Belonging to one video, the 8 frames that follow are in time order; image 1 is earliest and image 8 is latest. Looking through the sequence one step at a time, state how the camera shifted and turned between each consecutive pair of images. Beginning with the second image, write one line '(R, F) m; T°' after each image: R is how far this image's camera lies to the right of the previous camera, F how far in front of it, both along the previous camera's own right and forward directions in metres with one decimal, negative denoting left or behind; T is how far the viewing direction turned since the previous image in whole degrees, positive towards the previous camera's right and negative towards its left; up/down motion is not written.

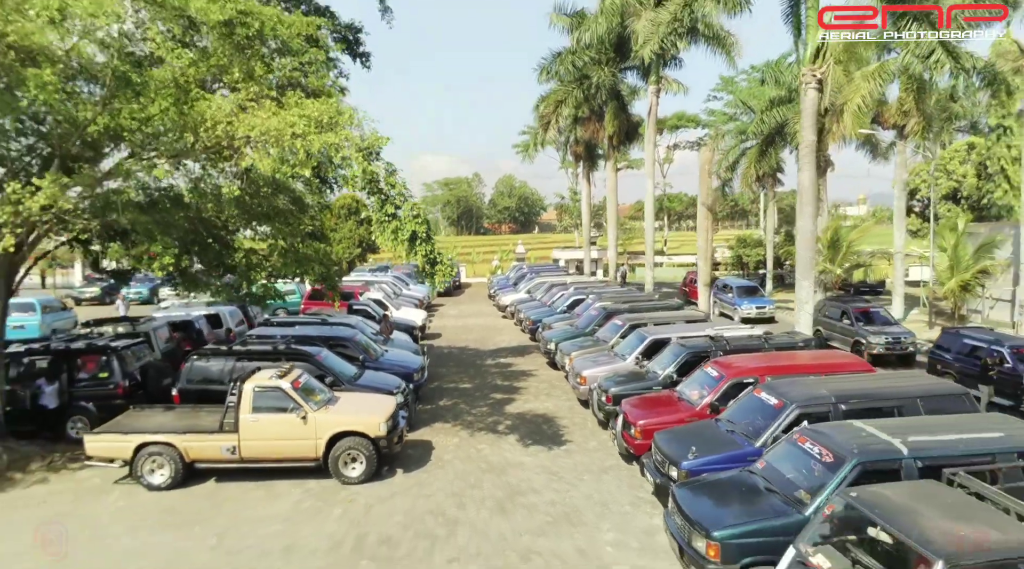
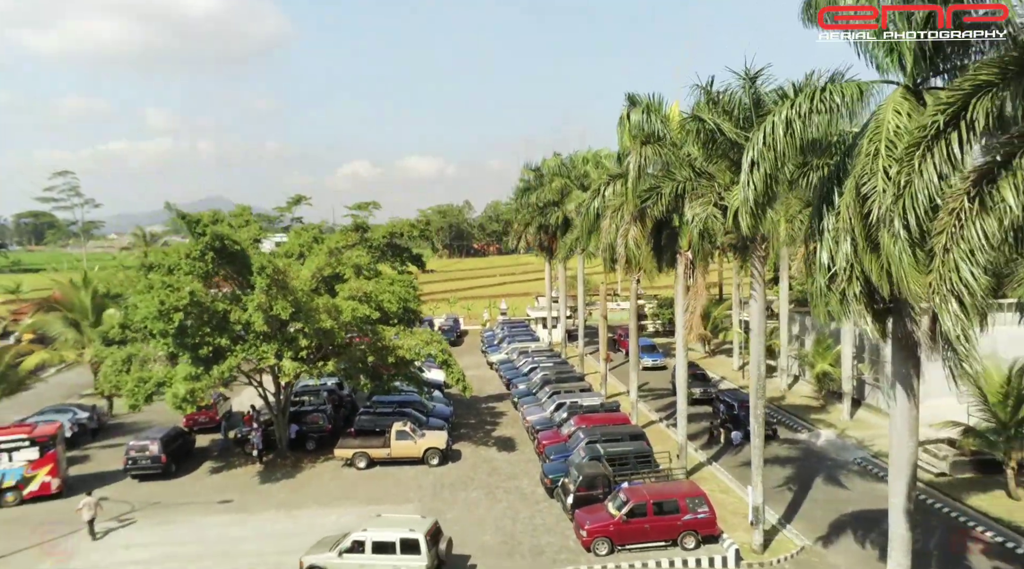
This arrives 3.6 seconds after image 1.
(+0.3, -15.7) m; +1°
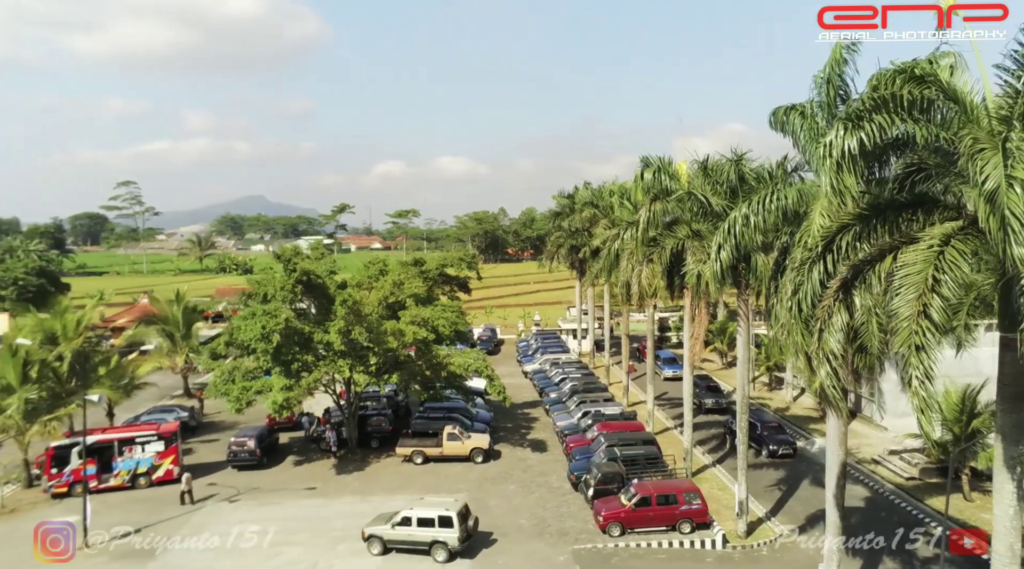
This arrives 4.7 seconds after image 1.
(0.0, -4.7) m; -2°
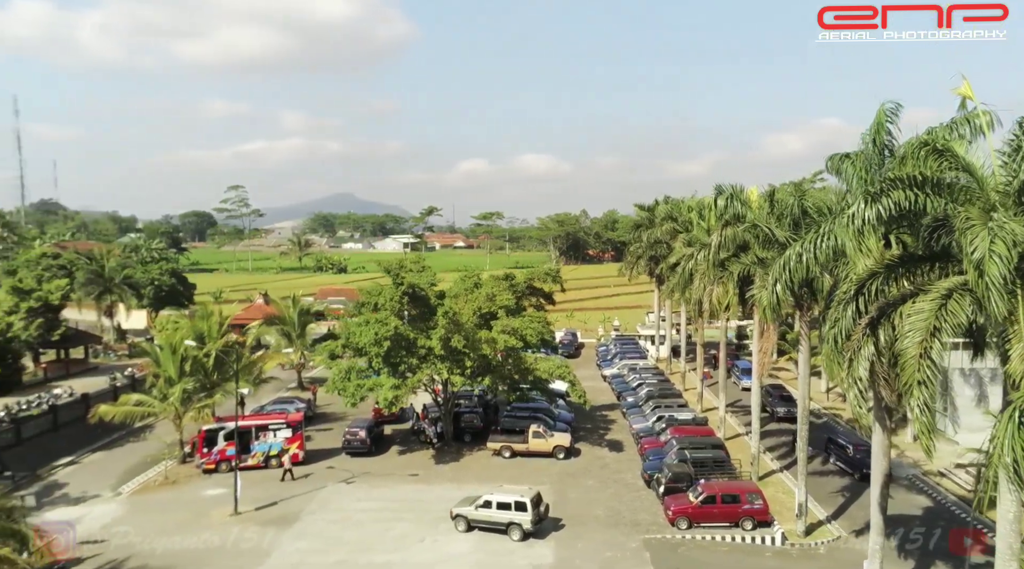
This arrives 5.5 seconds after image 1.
(-0.1, -3.2) m; -6°
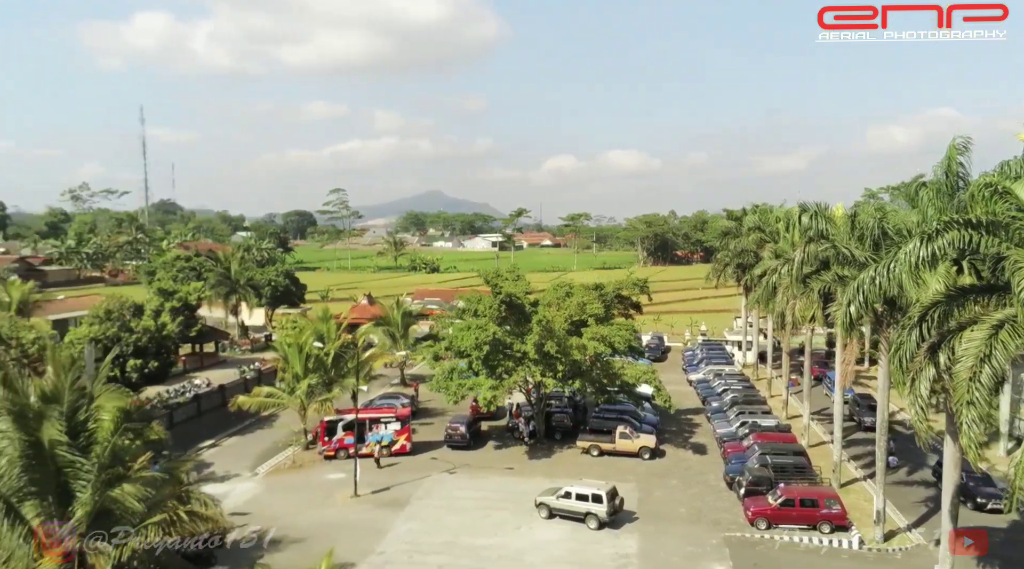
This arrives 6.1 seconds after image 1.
(-0.2, -2.4) m; -6°
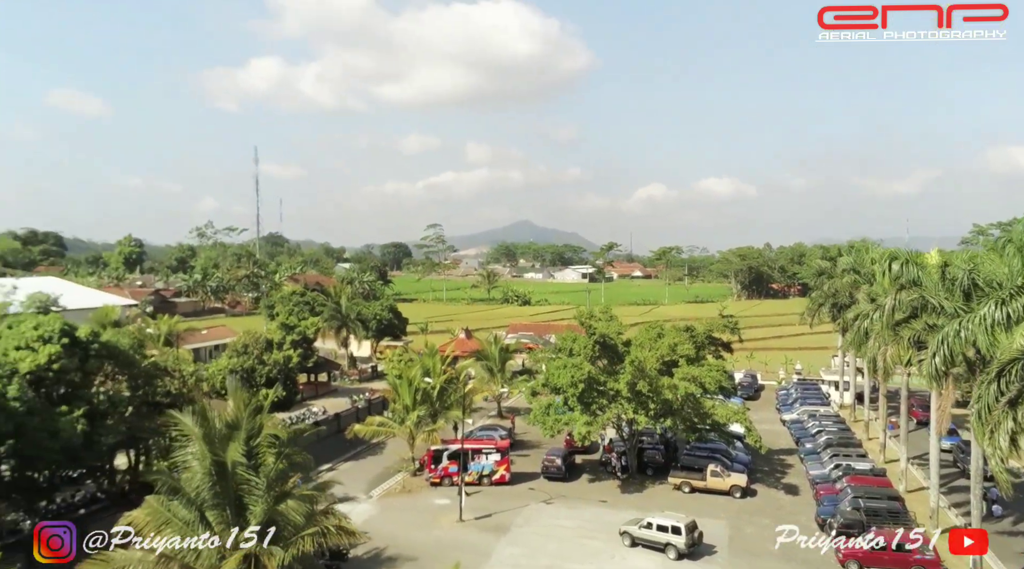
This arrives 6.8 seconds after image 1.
(-0.2, -2.1) m; -6°
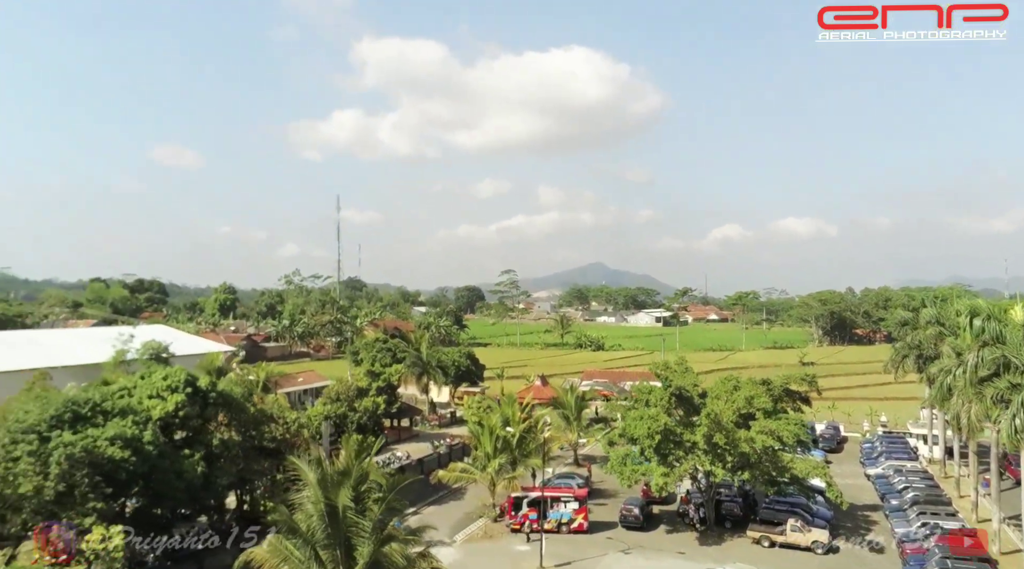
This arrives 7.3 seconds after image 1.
(-0.3, -1.3) m; -5°
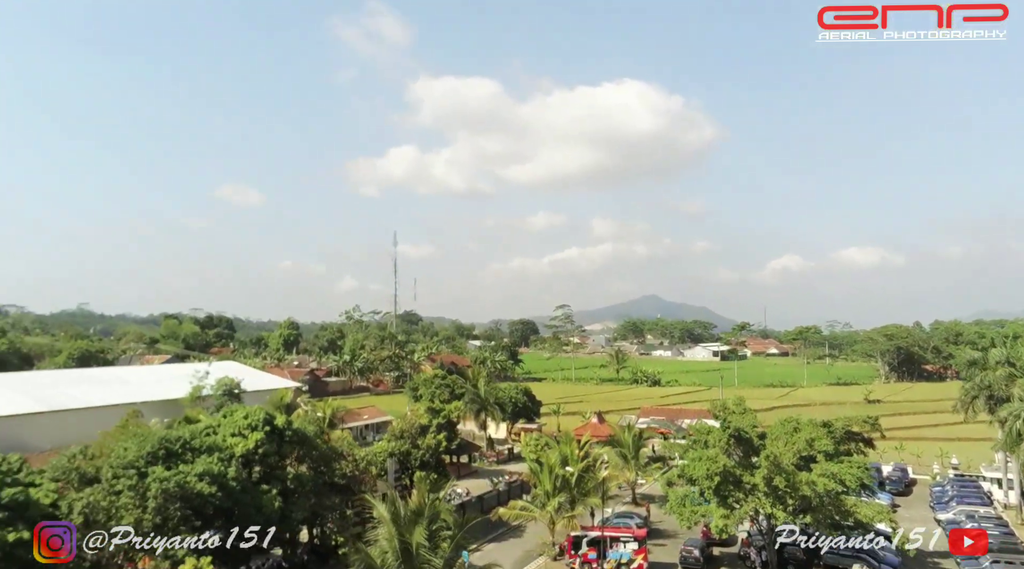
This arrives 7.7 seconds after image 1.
(-0.2, -0.8) m; -4°
